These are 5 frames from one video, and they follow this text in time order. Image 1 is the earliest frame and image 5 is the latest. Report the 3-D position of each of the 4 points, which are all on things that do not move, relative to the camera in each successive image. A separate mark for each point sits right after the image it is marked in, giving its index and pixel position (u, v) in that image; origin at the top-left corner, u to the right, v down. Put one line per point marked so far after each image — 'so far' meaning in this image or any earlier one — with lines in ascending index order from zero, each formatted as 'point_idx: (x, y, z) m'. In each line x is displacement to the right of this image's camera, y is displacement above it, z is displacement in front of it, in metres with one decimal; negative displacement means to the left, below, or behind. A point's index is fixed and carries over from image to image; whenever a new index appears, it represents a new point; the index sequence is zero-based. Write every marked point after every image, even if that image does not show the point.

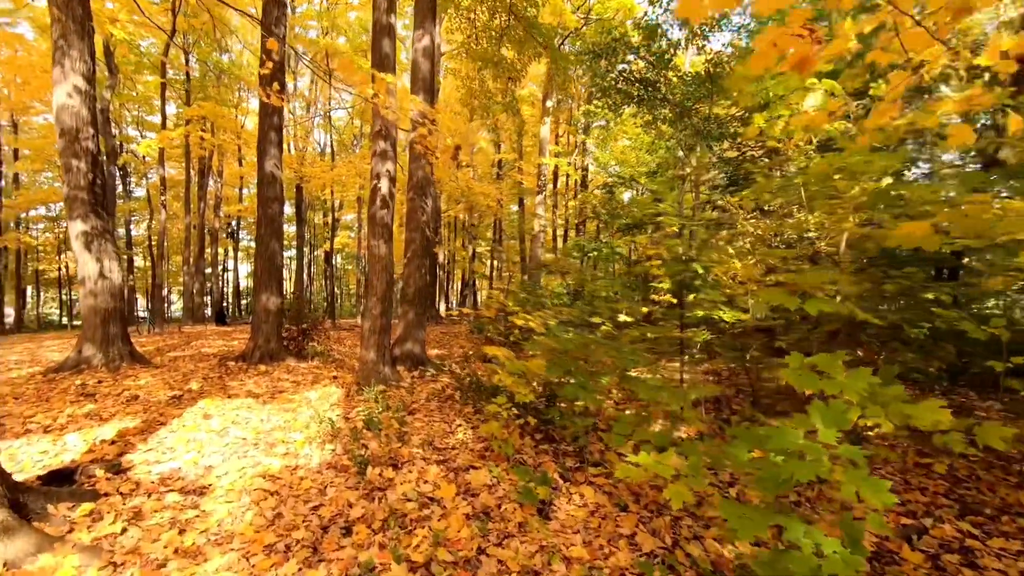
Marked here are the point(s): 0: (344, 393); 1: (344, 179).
0: (-1.8, -1.2, +5.8) m
1: (-5.3, +3.4, +17.2) m
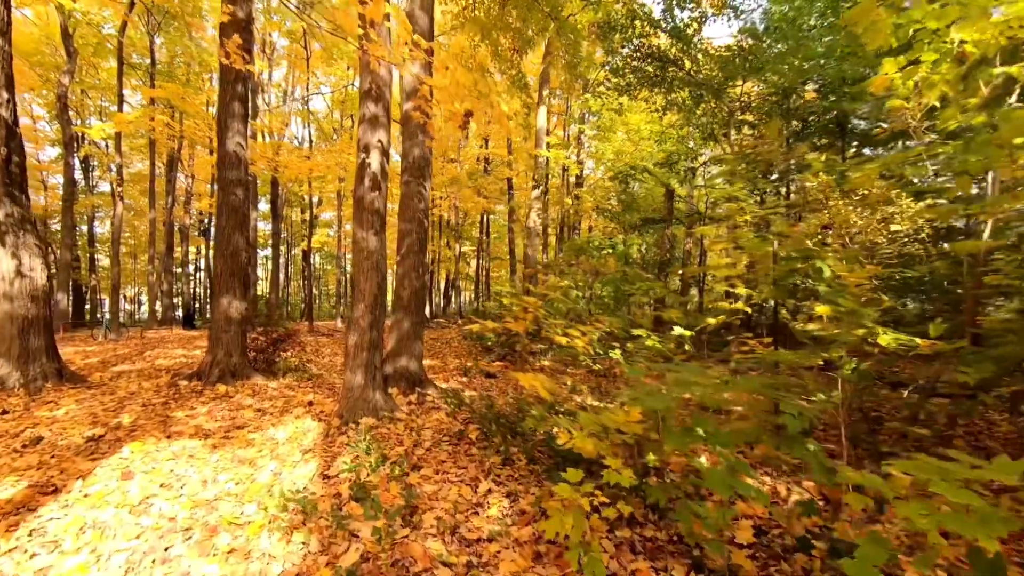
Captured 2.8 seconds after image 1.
0: (-1.6, -1.2, +4.5) m
1: (-5.5, +3.4, +15.7) m
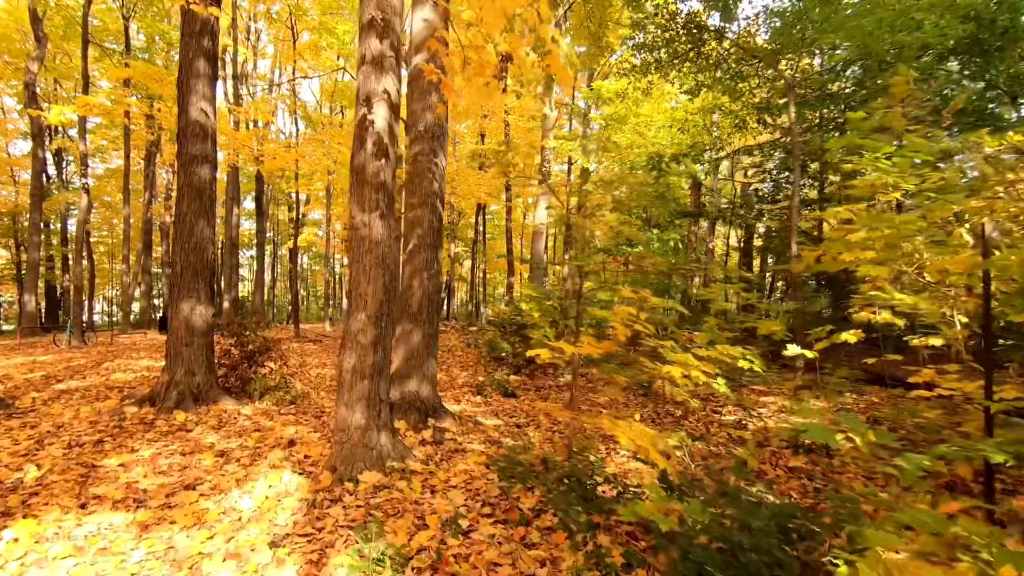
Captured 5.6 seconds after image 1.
0: (-1.2, -1.2, +3.1) m
1: (-5.3, +3.3, +14.3) m
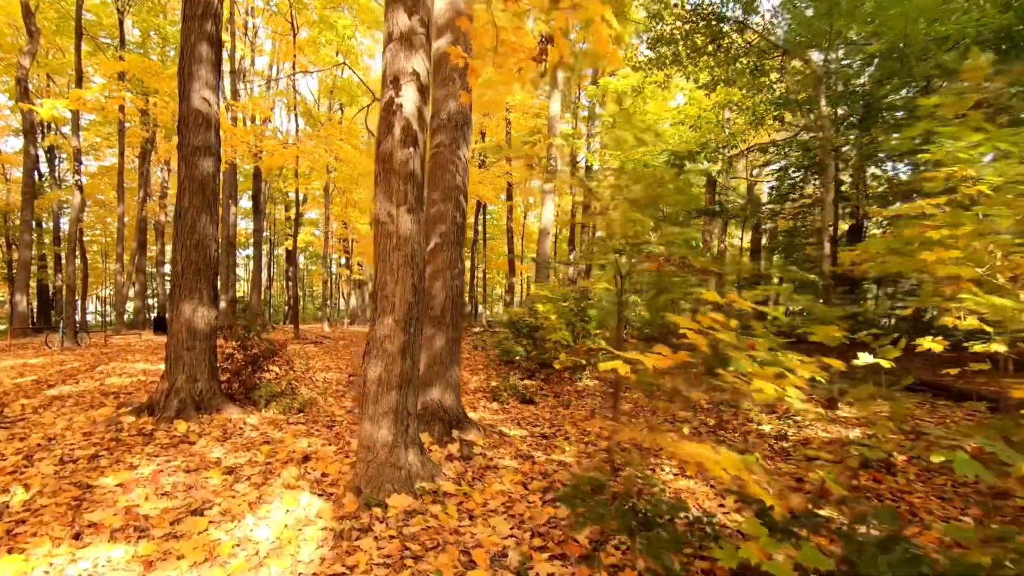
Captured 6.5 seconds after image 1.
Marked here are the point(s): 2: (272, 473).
0: (-0.9, -1.2, +2.8) m
1: (-5.2, +3.3, +13.9) m
2: (-1.6, -1.2, +3.6) m
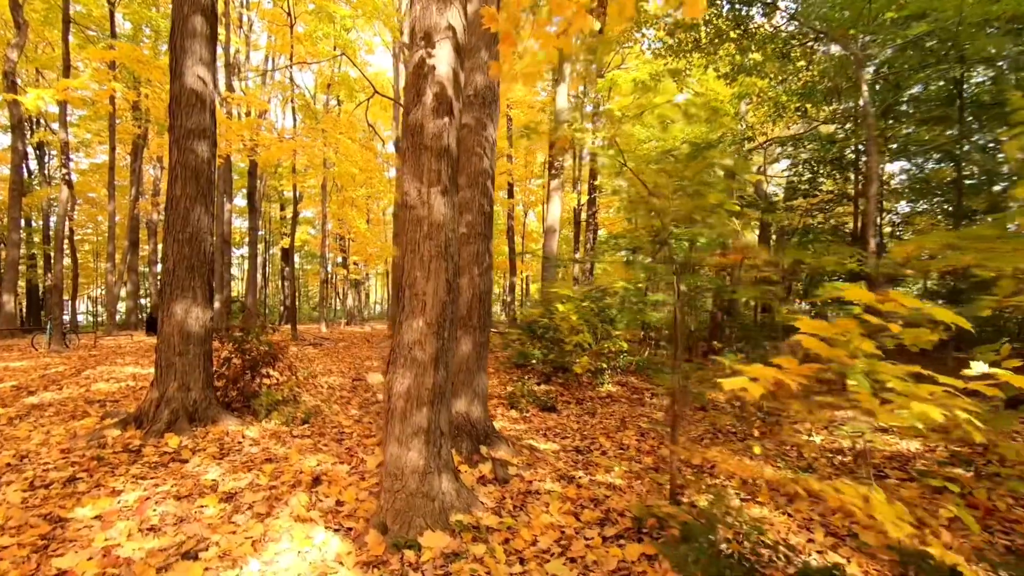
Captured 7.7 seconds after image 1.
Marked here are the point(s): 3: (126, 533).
0: (-0.7, -1.2, +2.3) m
1: (-5.0, +3.4, +13.4) m
2: (-1.4, -1.2, +3.1) m
3: (-1.9, -1.2, +2.7) m
